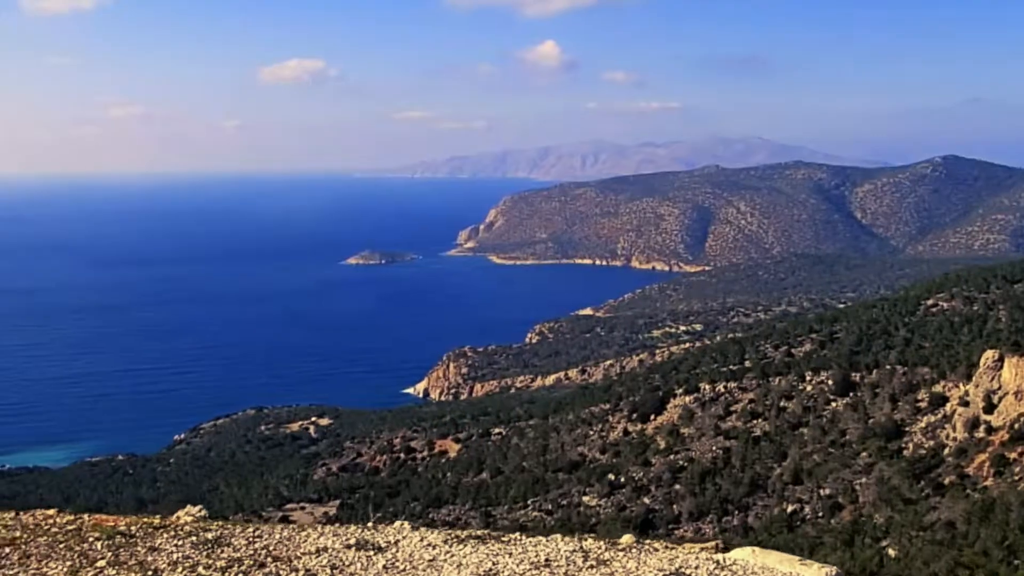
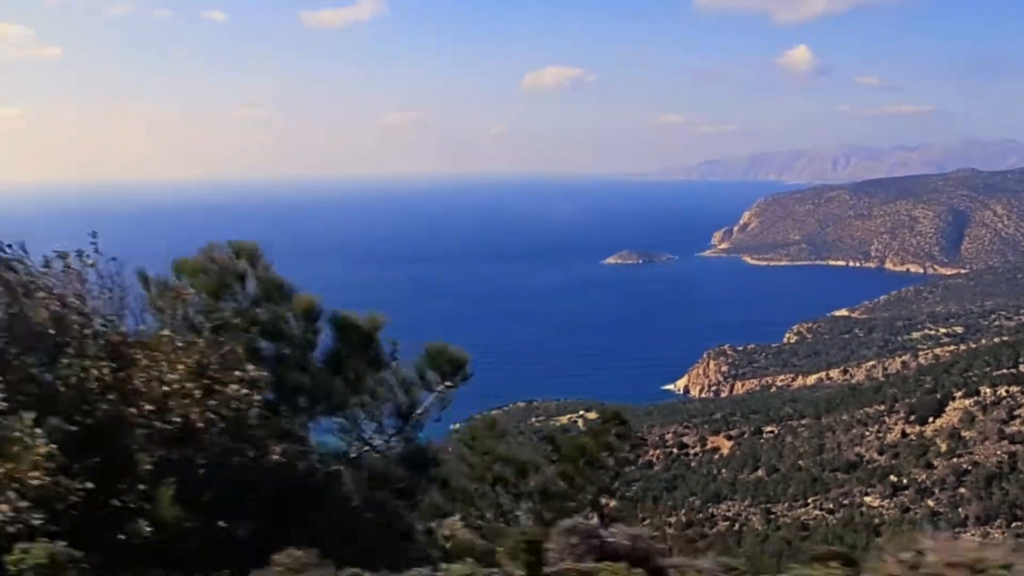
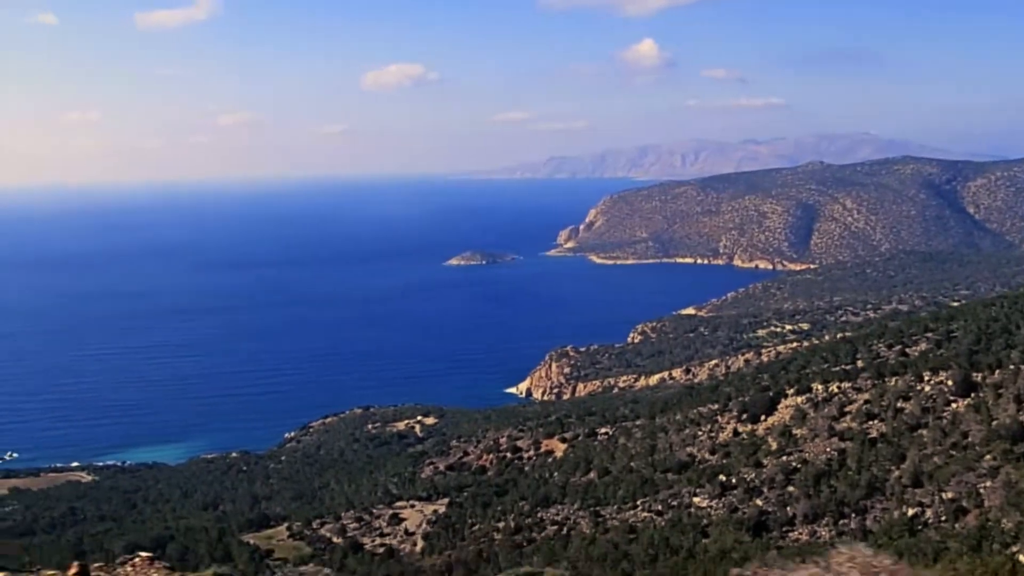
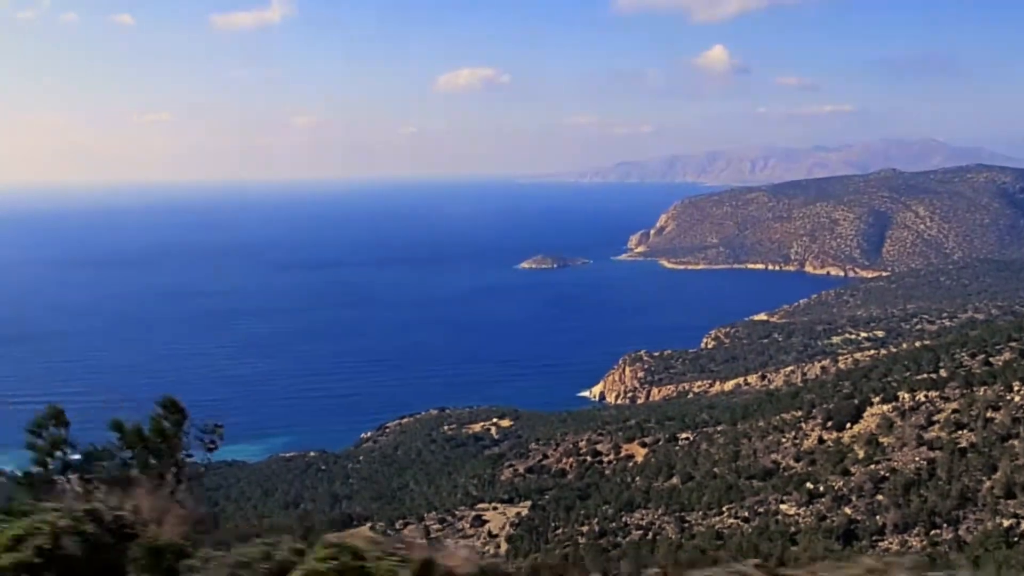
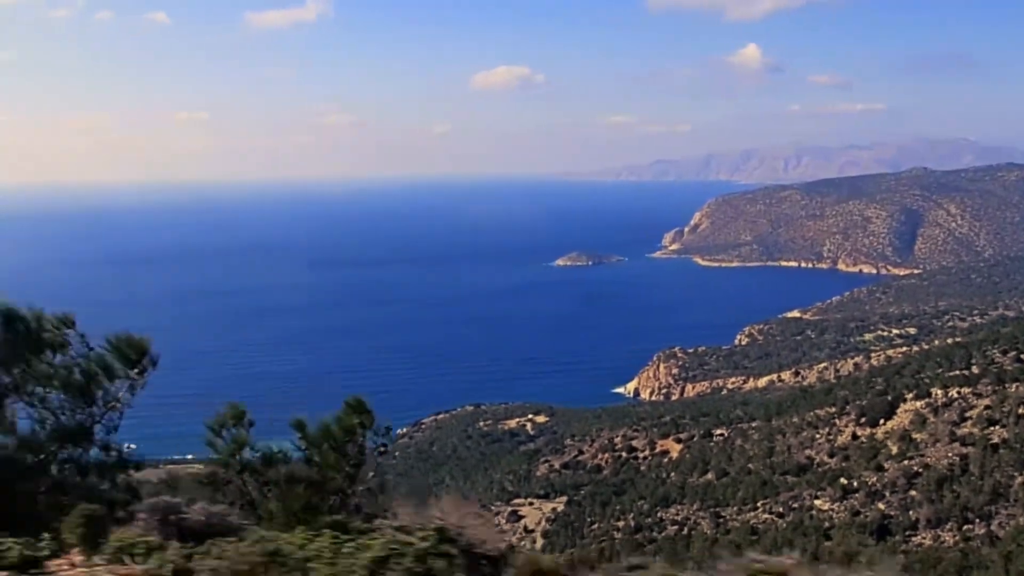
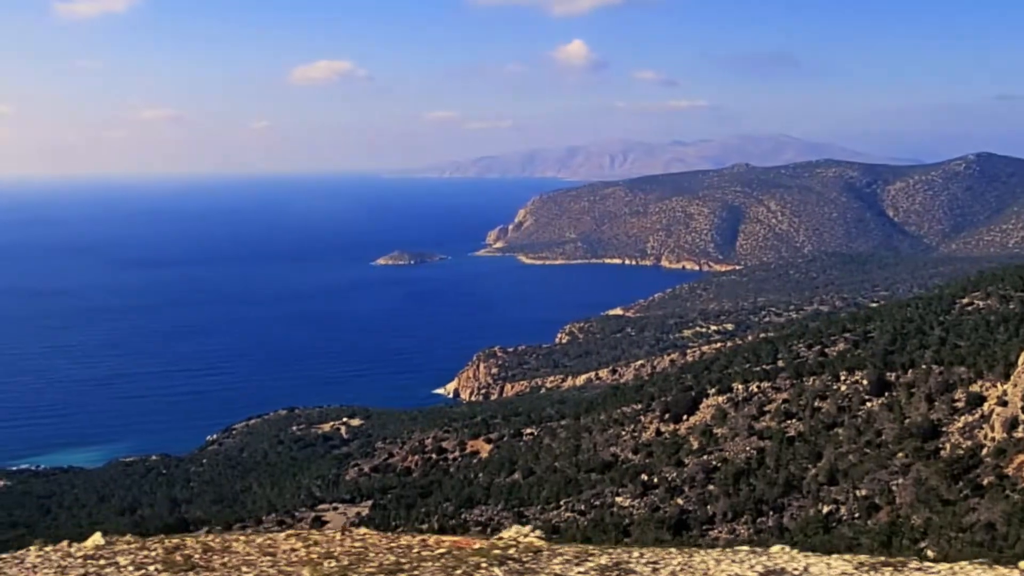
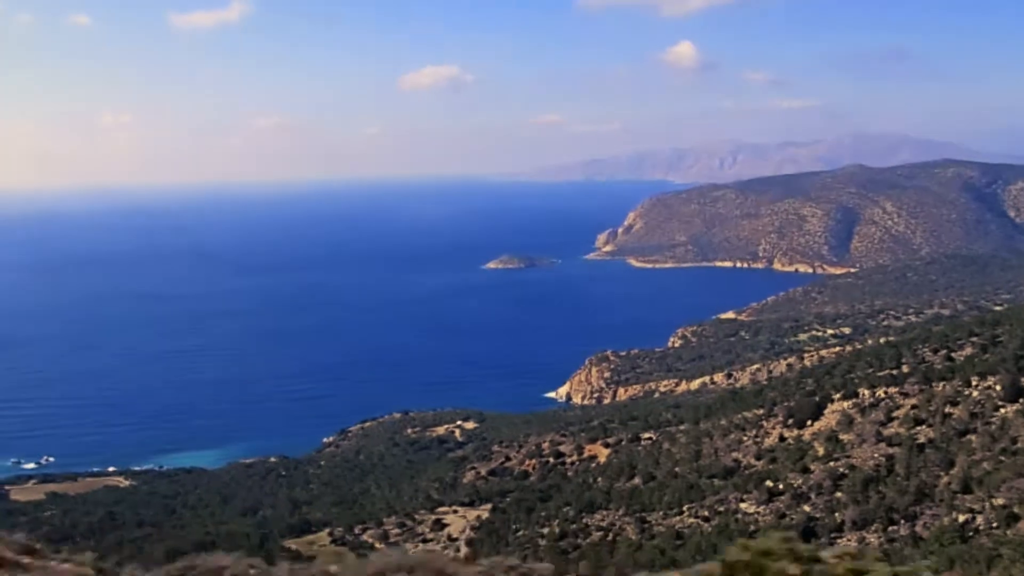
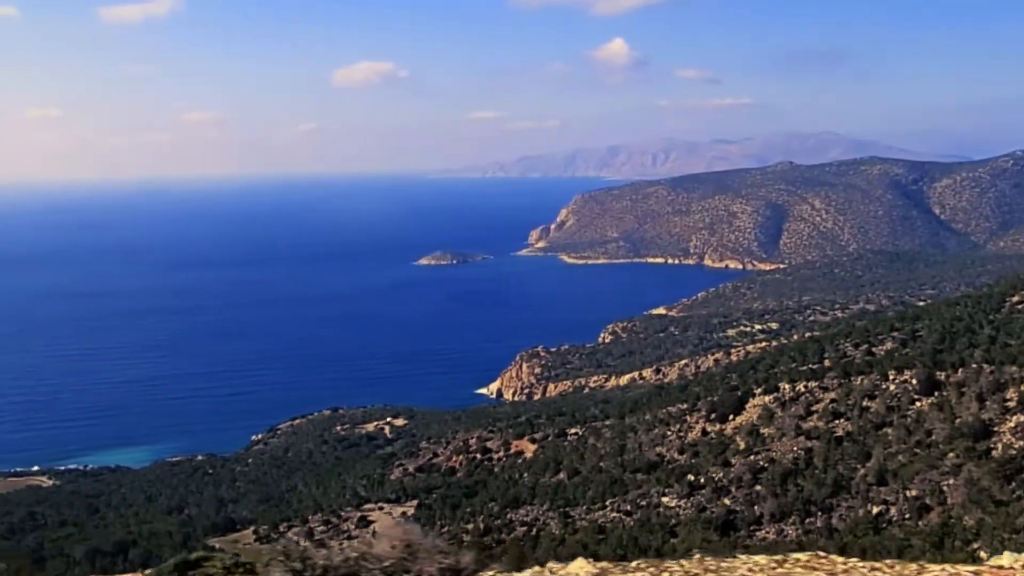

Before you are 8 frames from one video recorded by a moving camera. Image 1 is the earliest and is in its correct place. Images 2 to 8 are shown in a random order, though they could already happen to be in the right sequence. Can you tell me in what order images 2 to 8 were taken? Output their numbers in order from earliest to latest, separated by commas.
6, 8, 3, 7, 4, 5, 2
